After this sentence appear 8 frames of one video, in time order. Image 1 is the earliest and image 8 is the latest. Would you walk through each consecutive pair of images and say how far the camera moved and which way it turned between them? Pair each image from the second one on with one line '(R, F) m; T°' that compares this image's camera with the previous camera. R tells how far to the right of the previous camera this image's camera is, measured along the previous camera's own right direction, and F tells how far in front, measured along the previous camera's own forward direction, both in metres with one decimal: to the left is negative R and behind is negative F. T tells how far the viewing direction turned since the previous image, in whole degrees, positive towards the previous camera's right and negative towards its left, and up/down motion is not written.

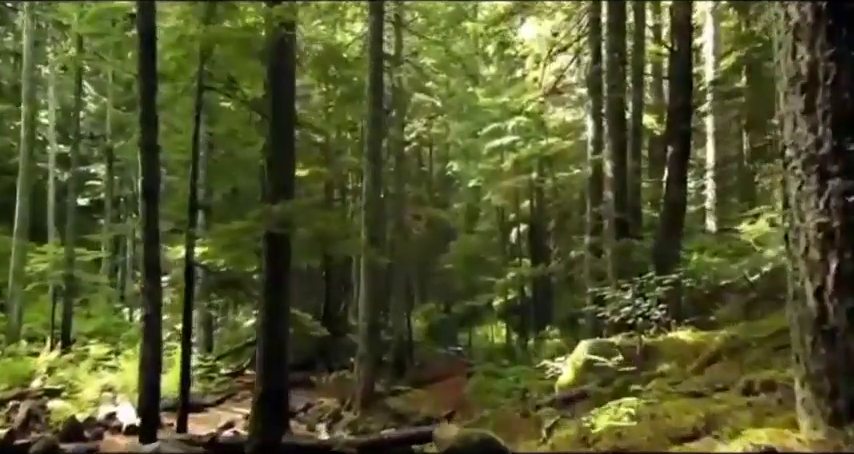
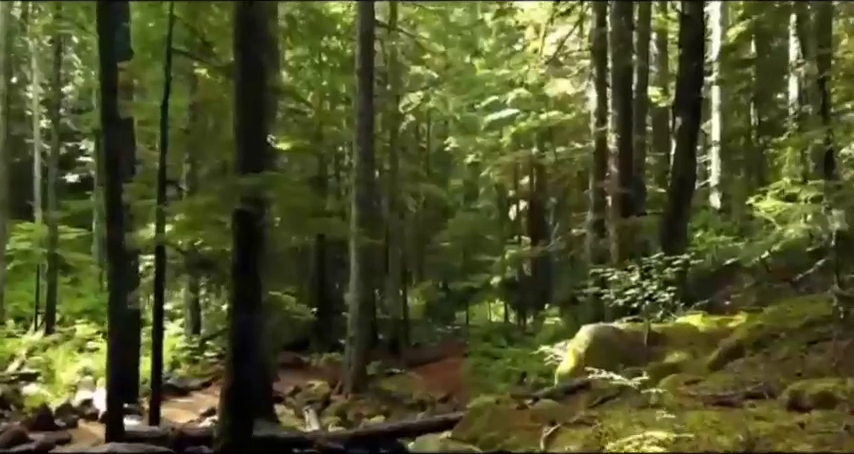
(+0.1, +0.7) m; 0°
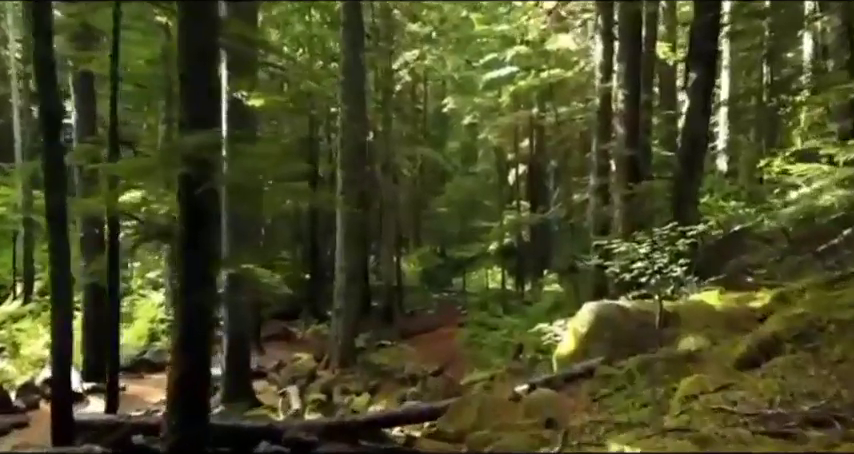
(+0.2, +0.9) m; 0°
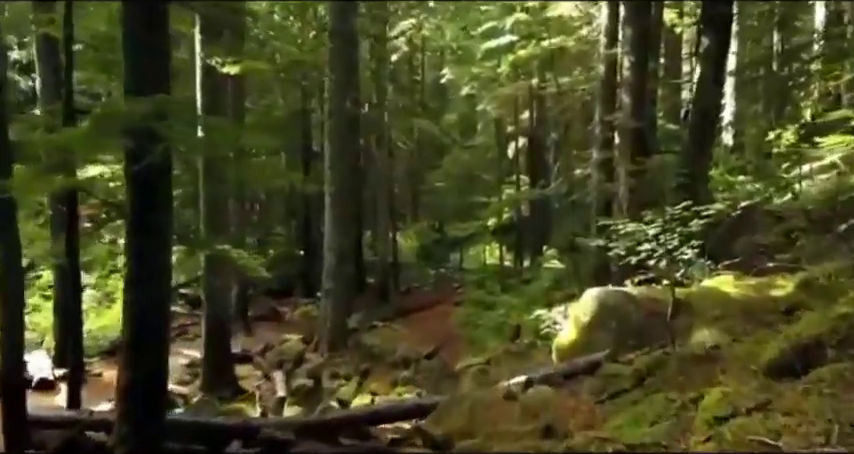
(+0.1, +0.7) m; 0°
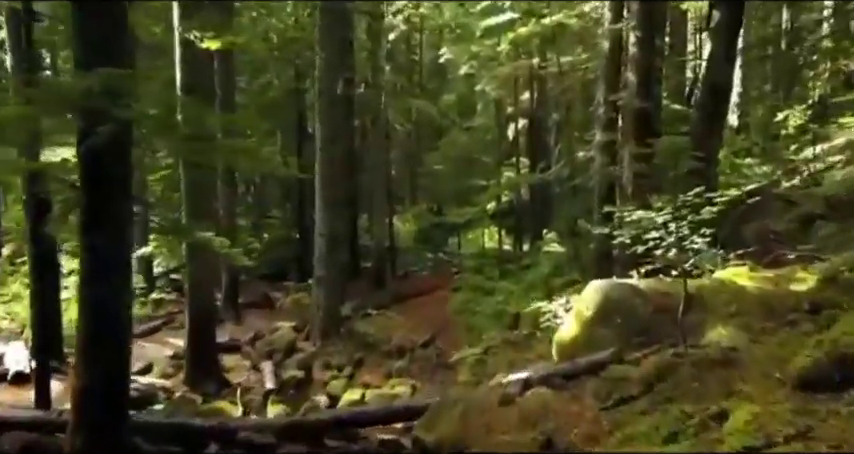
(+0.1, +0.5) m; 0°
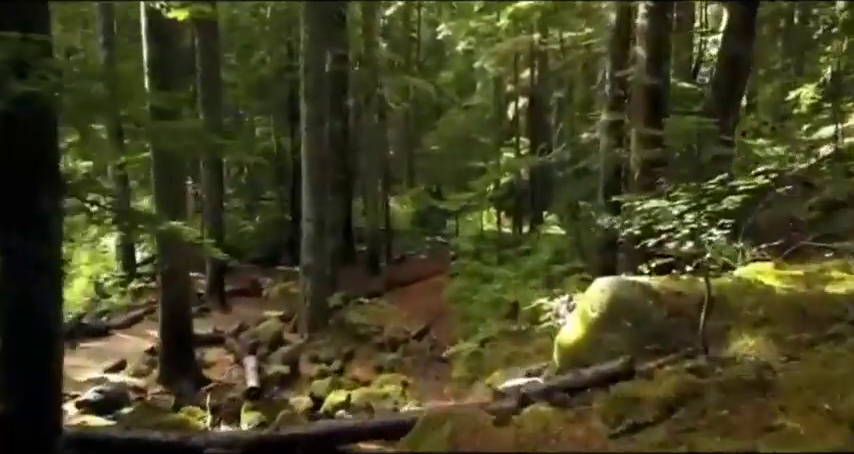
(+0.1, +0.7) m; 0°
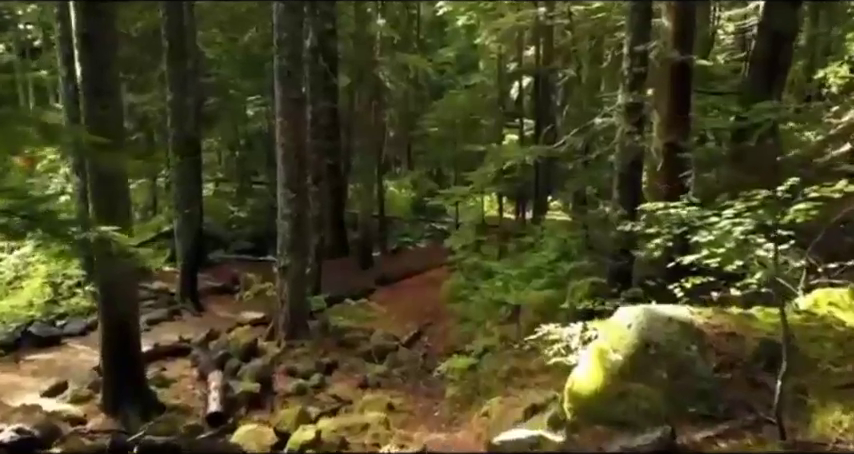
(+0.2, +1.3) m; 0°
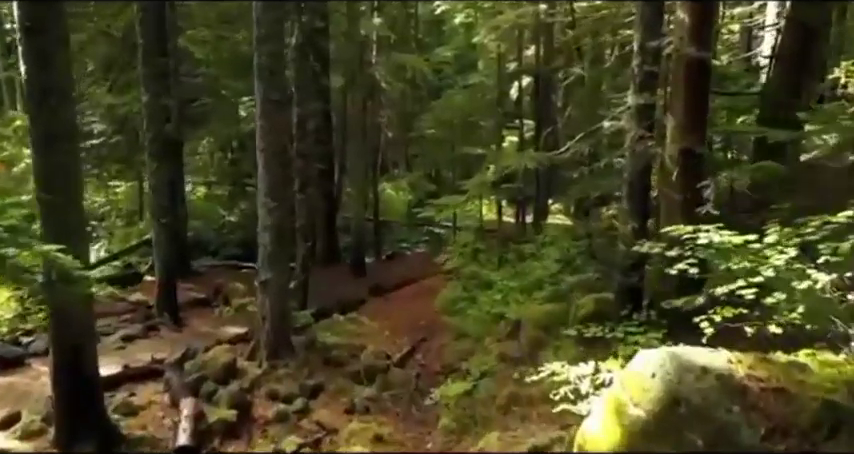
(+0.1, +0.8) m; 0°
